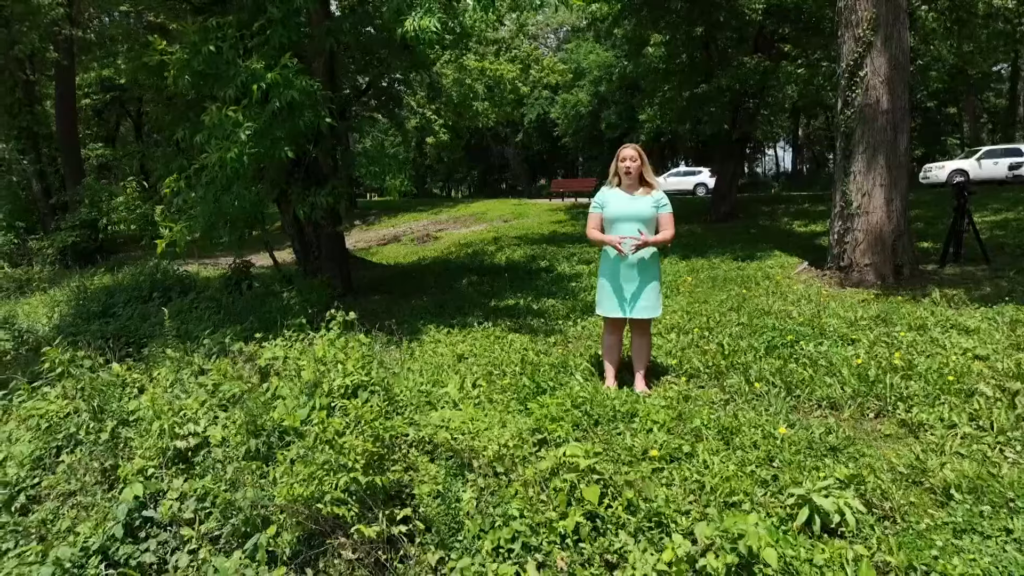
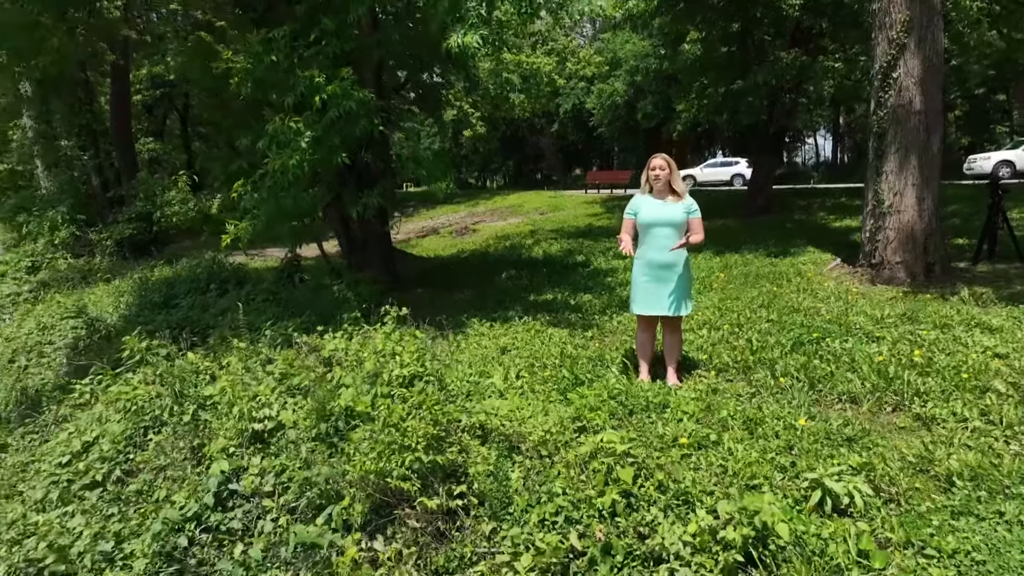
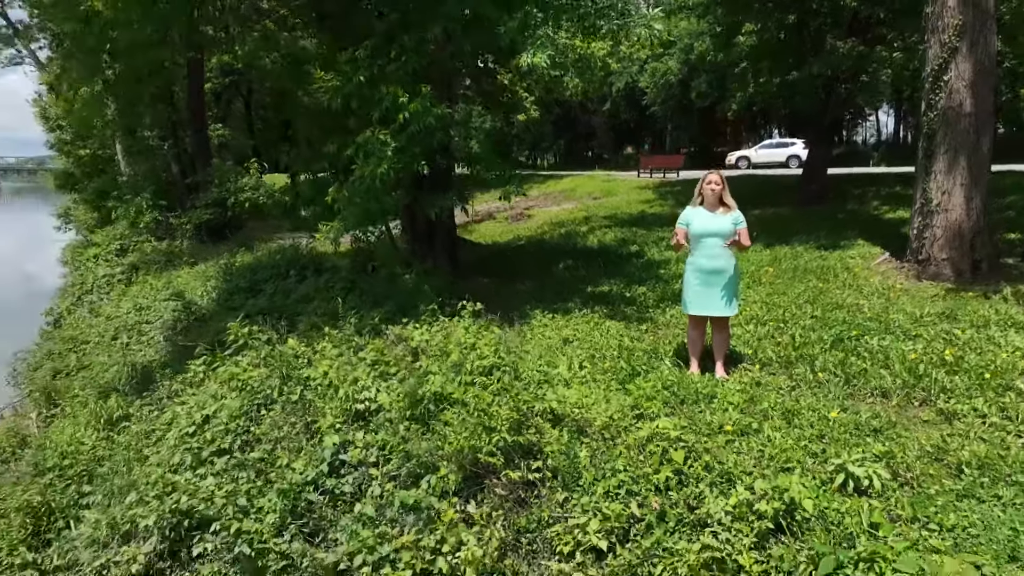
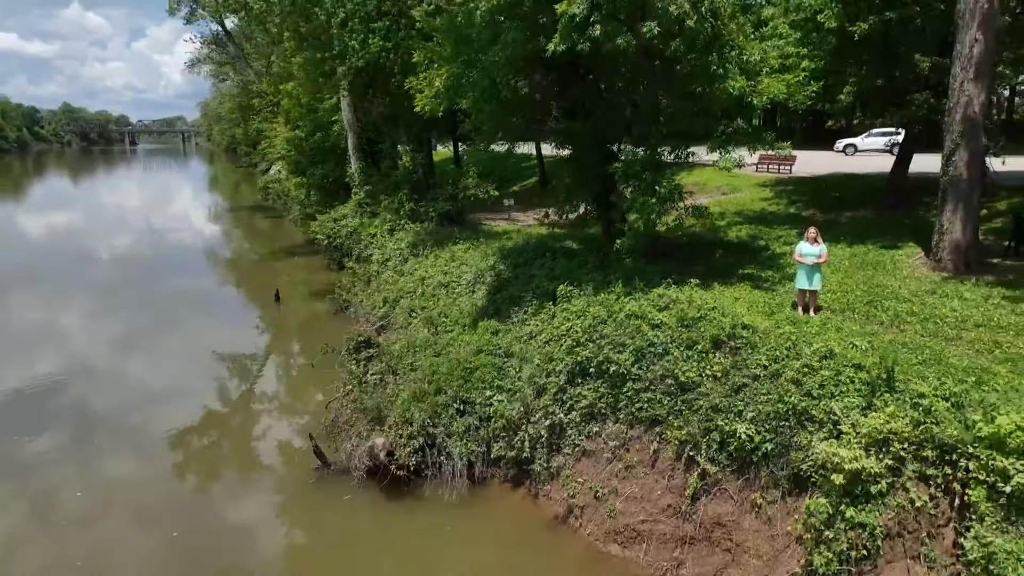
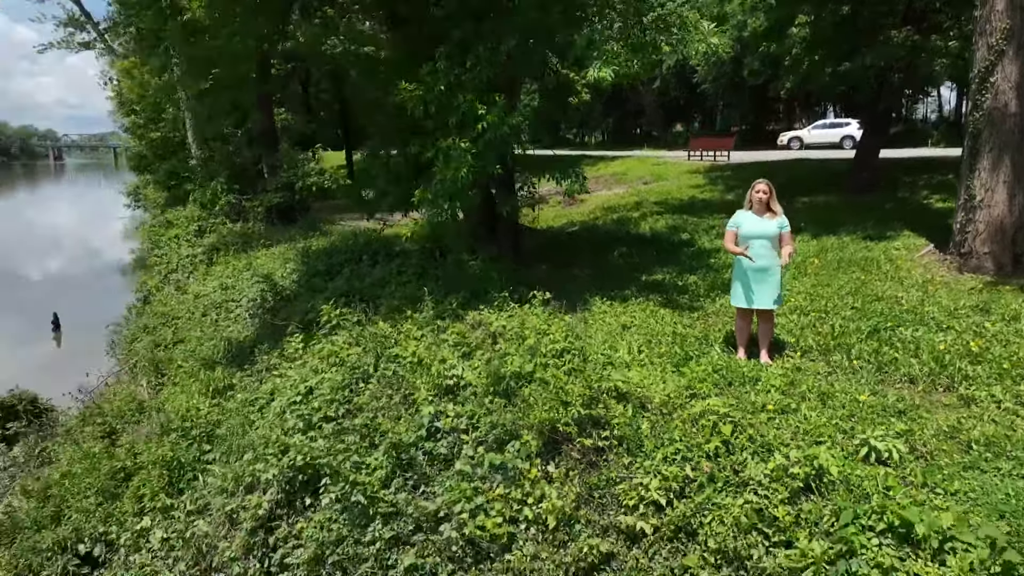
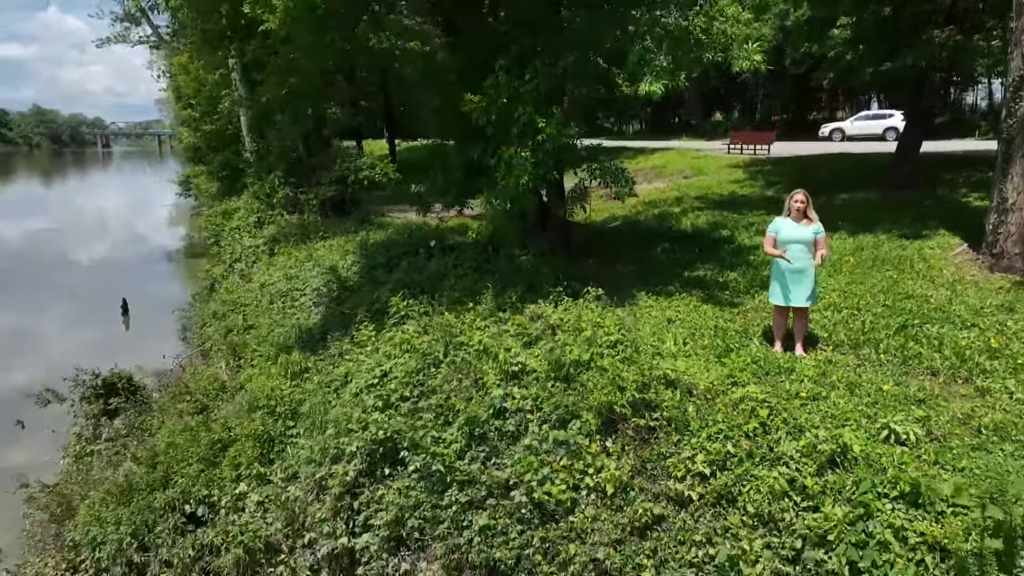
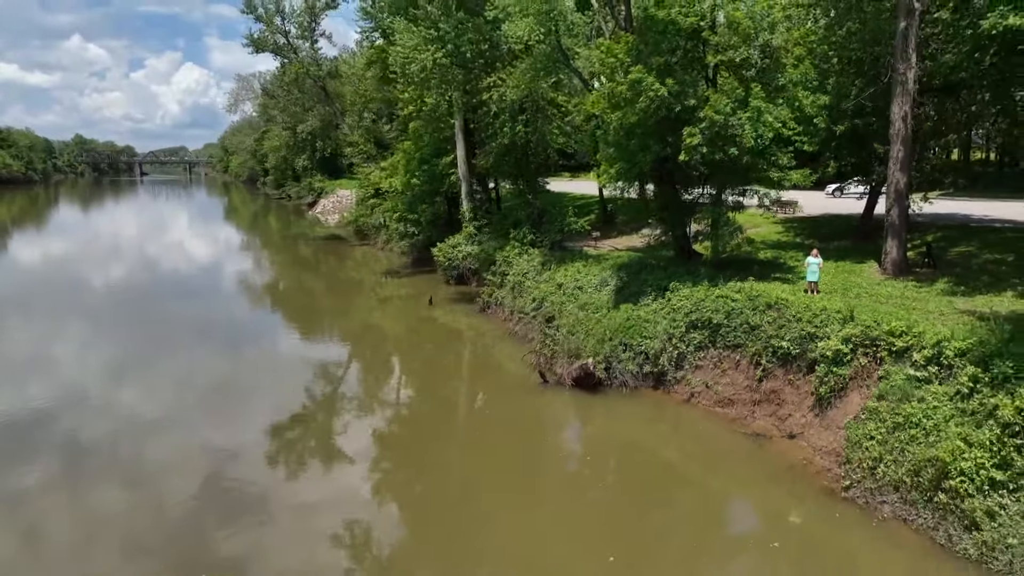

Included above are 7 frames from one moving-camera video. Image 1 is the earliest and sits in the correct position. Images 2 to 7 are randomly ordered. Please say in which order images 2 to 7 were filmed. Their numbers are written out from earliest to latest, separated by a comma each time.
2, 3, 5, 6, 4, 7
